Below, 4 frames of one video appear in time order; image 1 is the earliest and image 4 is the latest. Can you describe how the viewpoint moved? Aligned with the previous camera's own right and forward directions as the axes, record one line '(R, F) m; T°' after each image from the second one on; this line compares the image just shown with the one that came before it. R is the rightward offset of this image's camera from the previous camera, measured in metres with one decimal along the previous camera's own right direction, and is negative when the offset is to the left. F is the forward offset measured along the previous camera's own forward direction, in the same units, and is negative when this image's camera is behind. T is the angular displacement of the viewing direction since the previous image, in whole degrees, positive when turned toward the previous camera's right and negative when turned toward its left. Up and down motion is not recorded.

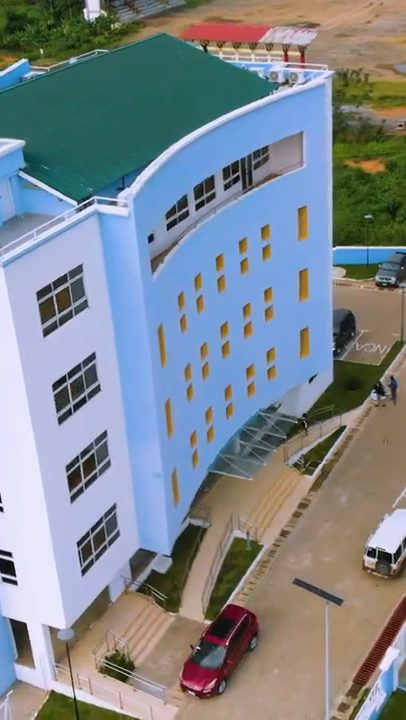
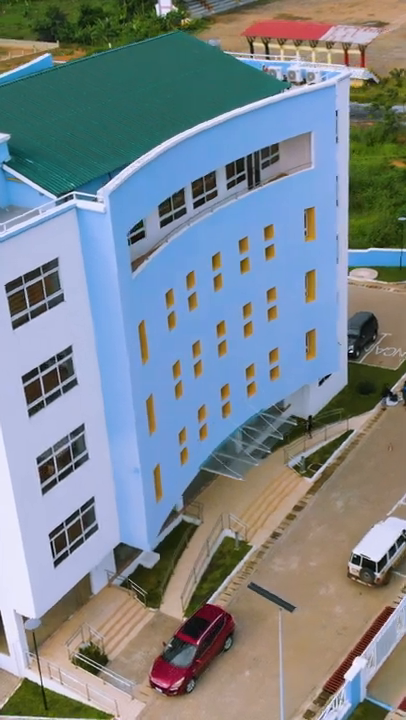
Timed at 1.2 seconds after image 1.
(+2.5, +0.1) m; -4°
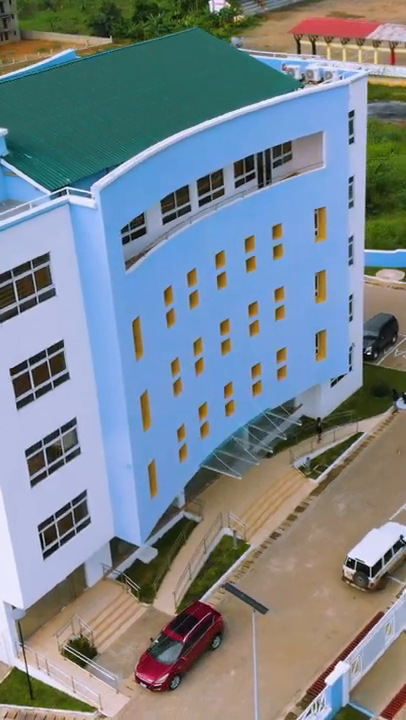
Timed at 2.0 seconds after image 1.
(+1.6, 0.0) m; -3°
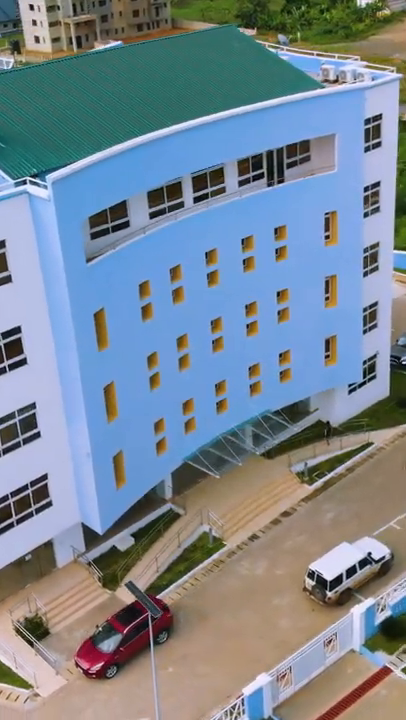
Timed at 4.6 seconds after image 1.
(+5.2, +0.3) m; -8°
